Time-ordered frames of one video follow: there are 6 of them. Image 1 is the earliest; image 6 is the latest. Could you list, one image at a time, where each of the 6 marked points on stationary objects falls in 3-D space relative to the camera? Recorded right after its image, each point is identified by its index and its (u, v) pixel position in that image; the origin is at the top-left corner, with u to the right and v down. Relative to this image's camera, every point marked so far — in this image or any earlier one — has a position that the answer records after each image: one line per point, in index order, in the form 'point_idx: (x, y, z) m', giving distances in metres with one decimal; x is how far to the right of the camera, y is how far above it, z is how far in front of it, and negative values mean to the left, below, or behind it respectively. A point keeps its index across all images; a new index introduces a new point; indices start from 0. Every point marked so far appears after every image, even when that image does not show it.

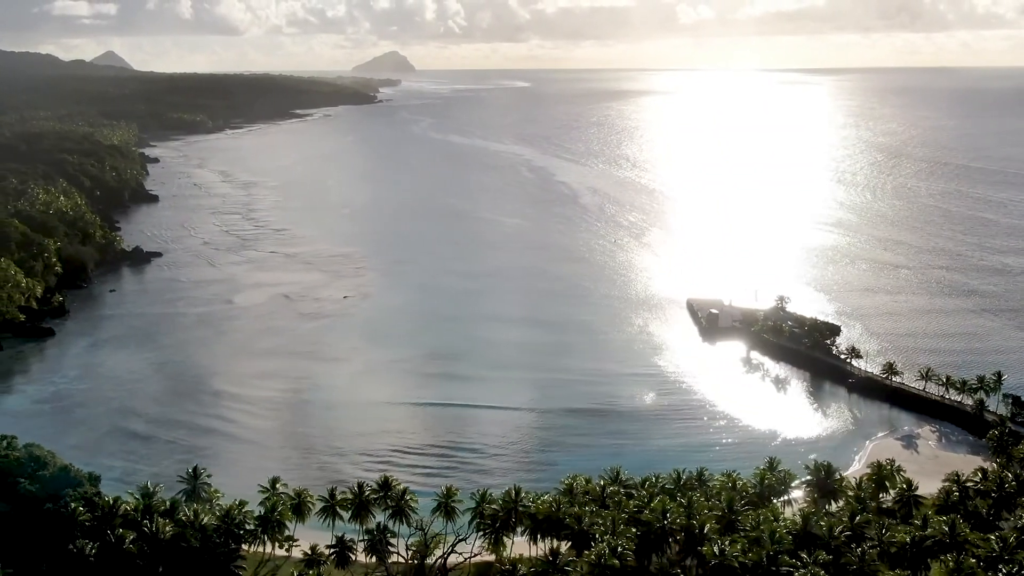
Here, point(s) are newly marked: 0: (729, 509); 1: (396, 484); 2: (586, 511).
0: (+4.1, -4.2, +16.0) m
1: (-2.4, -4.0, +17.5) m
2: (+1.4, -4.2, +15.9) m
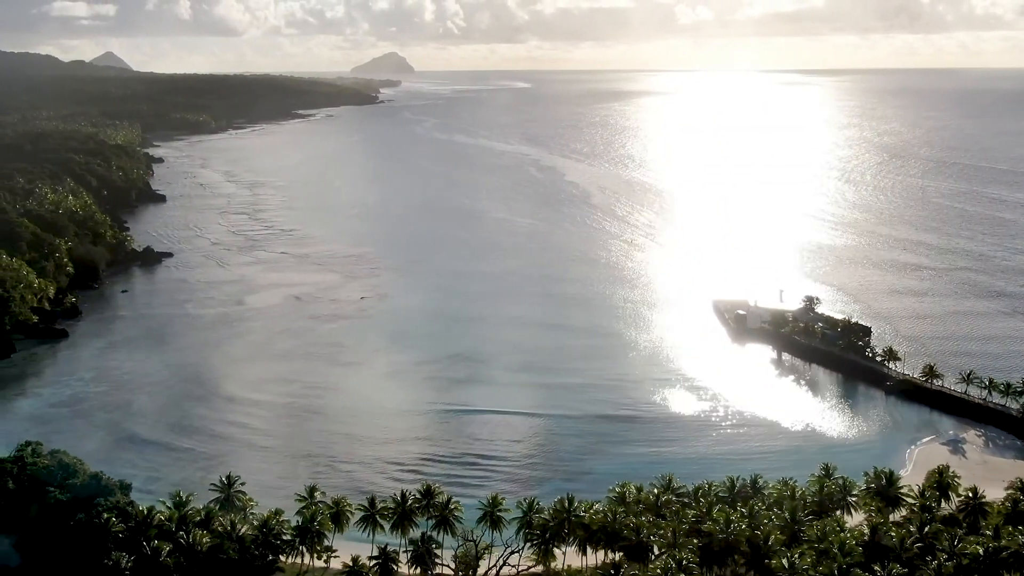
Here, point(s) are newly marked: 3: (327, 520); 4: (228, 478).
0: (+5.1, -4.2, +15.3) m
1: (-1.5, -4.1, +16.8) m
2: (+2.4, -4.2, +15.2) m
3: (-3.6, -4.5, +16.5) m
4: (-5.9, -4.0, +17.6) m
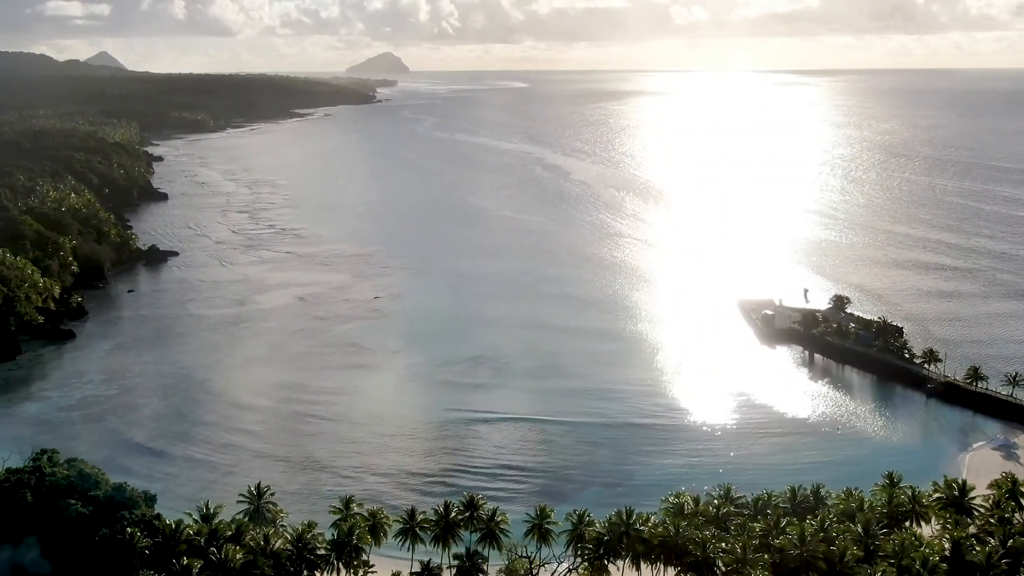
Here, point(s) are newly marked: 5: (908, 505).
0: (+6.0, -4.1, +14.3) m
1: (-0.5, -4.0, +15.8) m
2: (+3.3, -4.2, +14.2) m
3: (-2.7, -4.5, +15.5) m
4: (-5.0, -3.9, +16.6) m
5: (+7.2, -3.9, +15.5) m
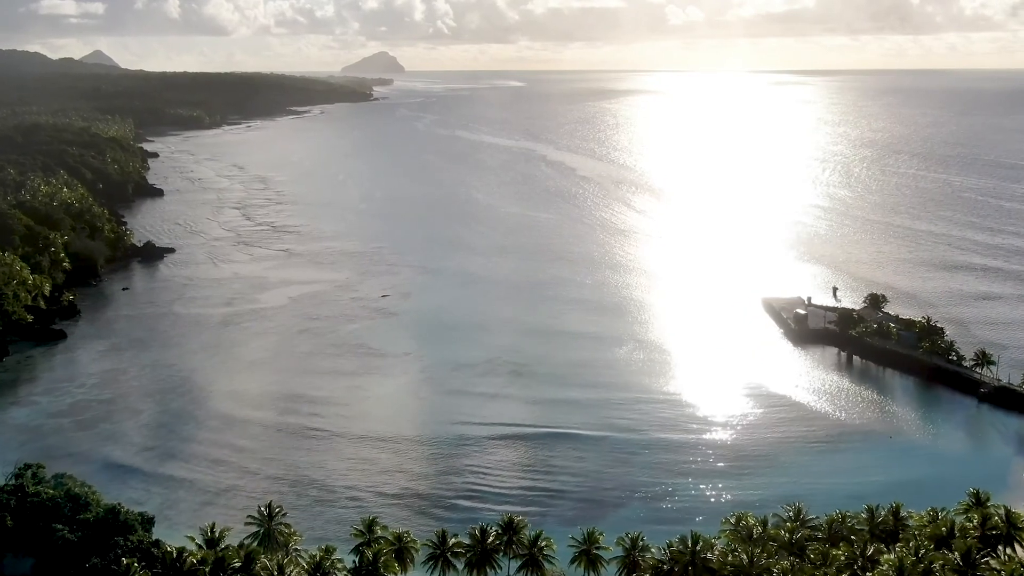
0: (+6.7, -4.1, +12.6) m
1: (+0.2, -3.9, +14.0) m
2: (+4.0, -4.1, +12.5) m
3: (-2.0, -4.4, +13.7) m
4: (-4.3, -3.8, +14.8) m
5: (+8.0, -3.9, +13.7) m
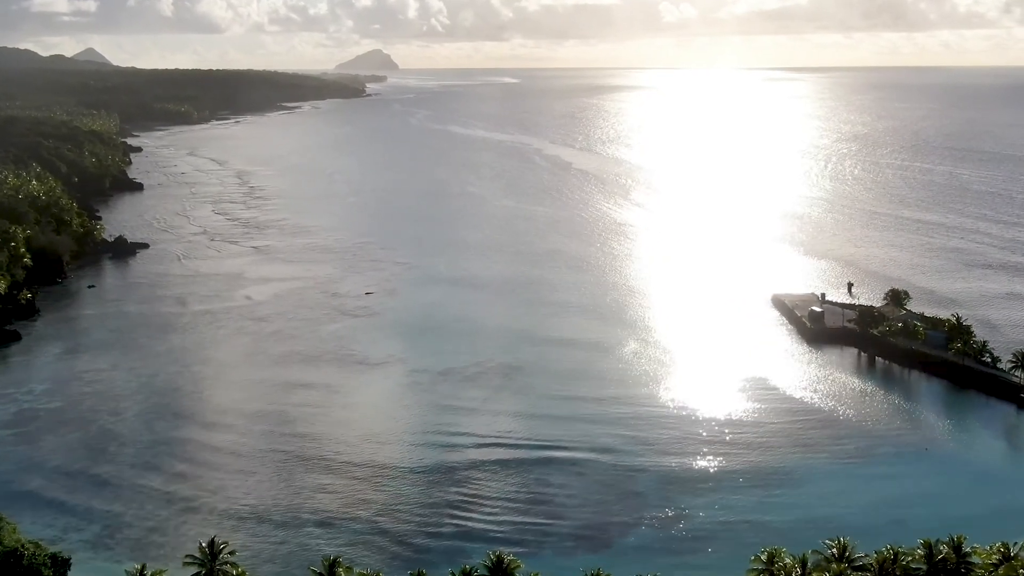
0: (+6.6, -4.0, +10.3) m
1: (0.0, -3.9, +11.7) m
2: (+3.9, -4.0, +10.2) m
3: (-2.1, -4.3, +11.4) m
4: (-4.4, -3.8, +12.4) m
5: (+7.8, -3.8, +11.5) m
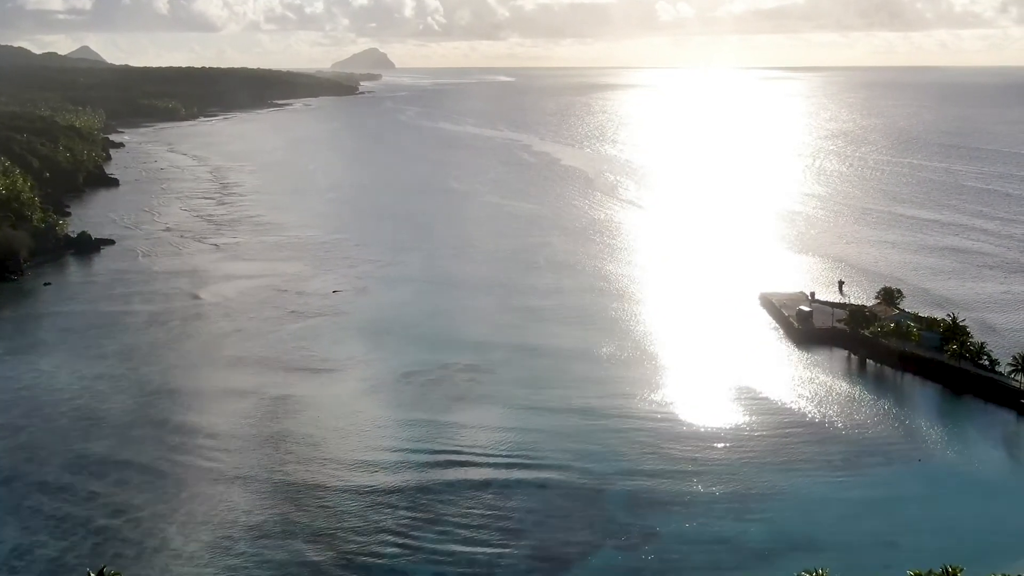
0: (+5.8, -3.9, +8.8) m
1: (-0.8, -3.8, +10.2) m
2: (+3.1, -4.0, +8.7) m
3: (-2.9, -4.3, +9.9) m
4: (-5.3, -3.7, +10.9) m
5: (+7.0, -3.7, +10.0) m
